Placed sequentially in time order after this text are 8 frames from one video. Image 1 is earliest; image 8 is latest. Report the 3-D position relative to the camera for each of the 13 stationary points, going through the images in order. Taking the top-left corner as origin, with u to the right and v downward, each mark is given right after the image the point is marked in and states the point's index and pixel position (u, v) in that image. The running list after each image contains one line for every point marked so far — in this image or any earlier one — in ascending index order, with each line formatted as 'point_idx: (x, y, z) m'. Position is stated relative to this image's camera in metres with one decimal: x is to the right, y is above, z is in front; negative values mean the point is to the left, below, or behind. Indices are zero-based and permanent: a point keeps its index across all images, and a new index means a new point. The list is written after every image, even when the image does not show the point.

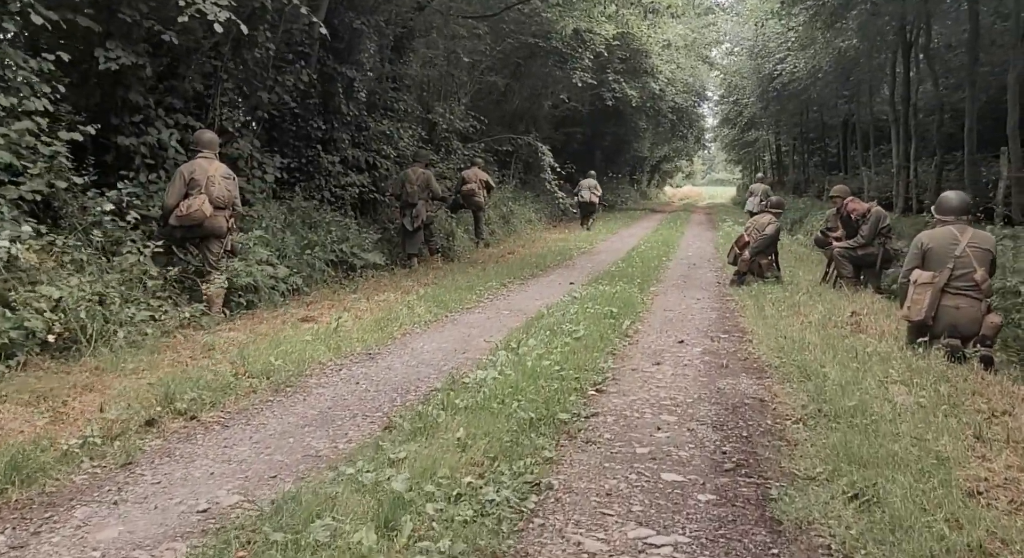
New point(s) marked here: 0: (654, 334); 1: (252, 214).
0: (+1.5, -0.6, +8.8) m
1: (-3.7, +0.9, +12.2) m
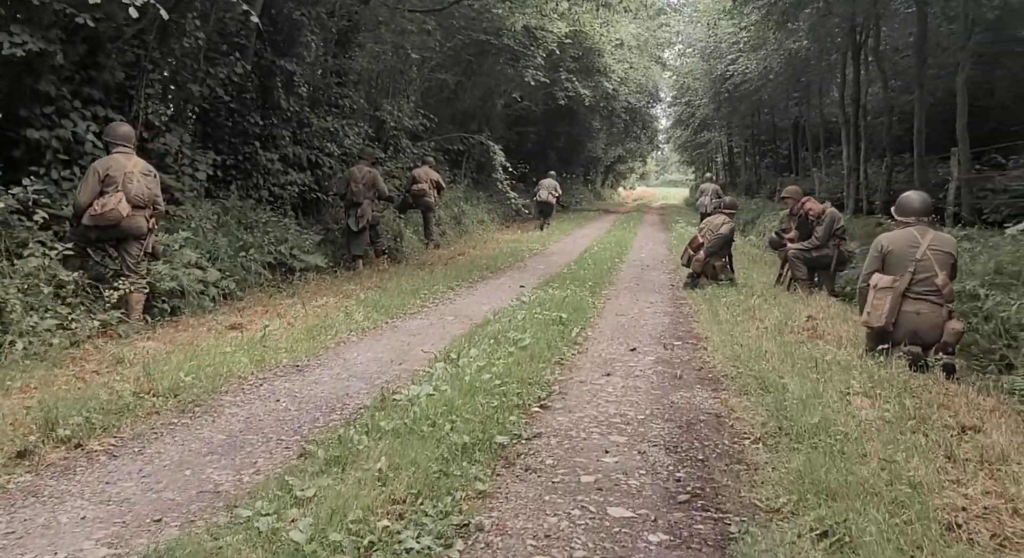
0: (+0.9, -0.6, +8.4) m
1: (-4.5, +0.9, +11.5) m
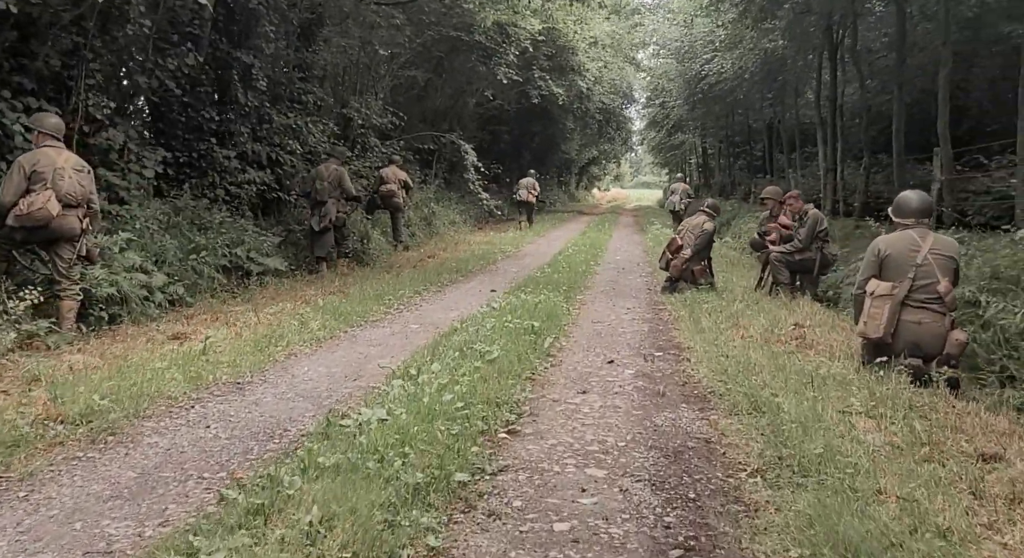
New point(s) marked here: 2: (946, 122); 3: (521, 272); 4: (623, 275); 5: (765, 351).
0: (+0.6, -0.7, +7.7) m
1: (-4.9, +0.8, +10.7) m
2: (+8.6, +3.1, +16.8) m
3: (+0.2, +0.1, +16.9) m
4: (+2.0, +0.1, +15.9) m
5: (+2.3, -0.6, +7.7) m
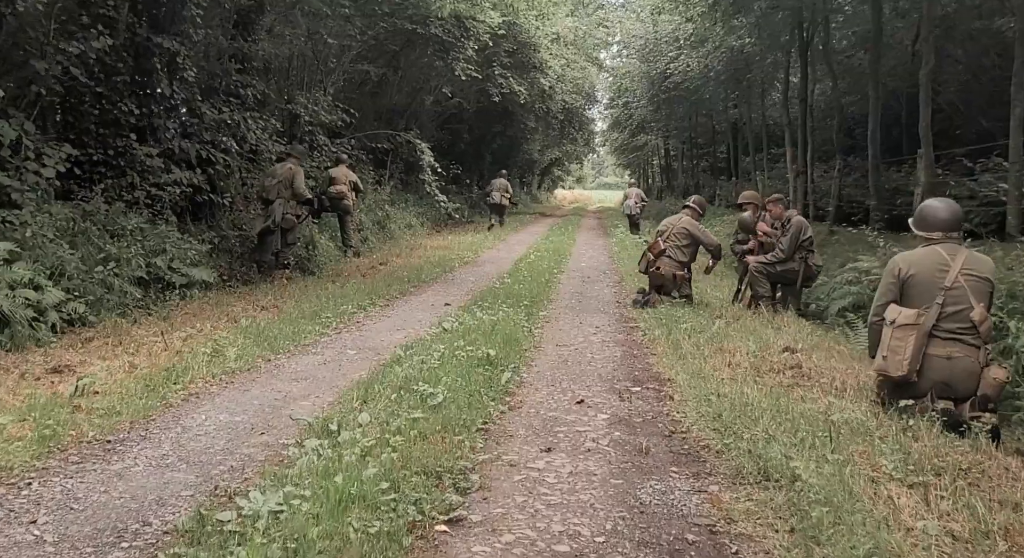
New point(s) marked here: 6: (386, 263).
0: (+0.2, -0.9, +6.5) m
1: (-5.4, +0.6, +9.2) m
2: (+7.8, +2.9, +15.9) m
3: (-0.6, 0.0, +15.6) m
4: (+1.3, -0.1, +14.7) m
5: (+1.9, -0.8, +6.6) m
6: (-2.8, +0.4, +18.8) m
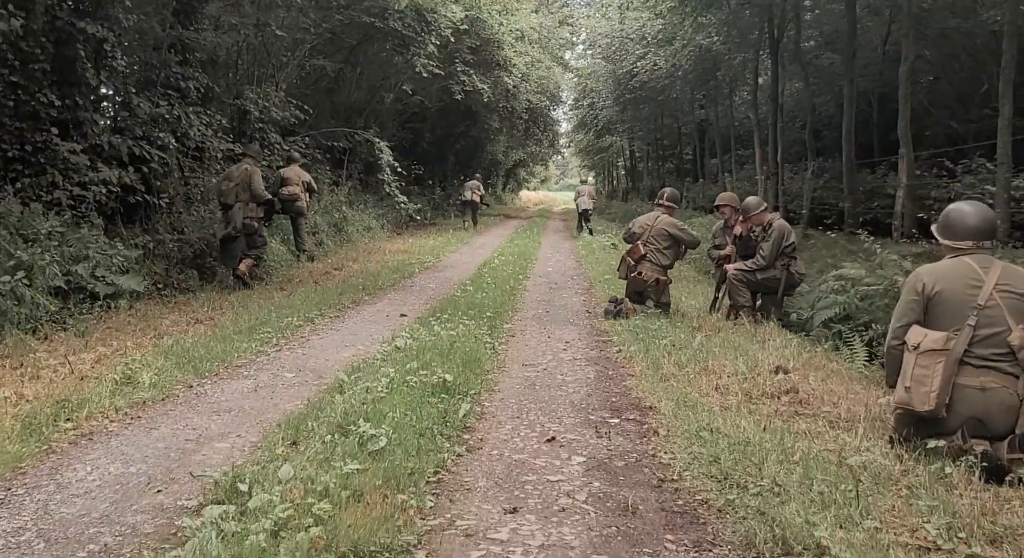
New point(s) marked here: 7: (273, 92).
0: (0.0, -1.0, +5.6) m
1: (-5.7, +0.5, +8.1) m
2: (+7.1, +2.8, +15.3) m
3: (-1.2, -0.2, +14.6) m
4: (+0.7, -0.2, +13.8) m
5: (+1.6, -0.9, +5.7) m
6: (-3.5, +0.2, +17.7) m
7: (-5.5, +4.3, +19.7) m
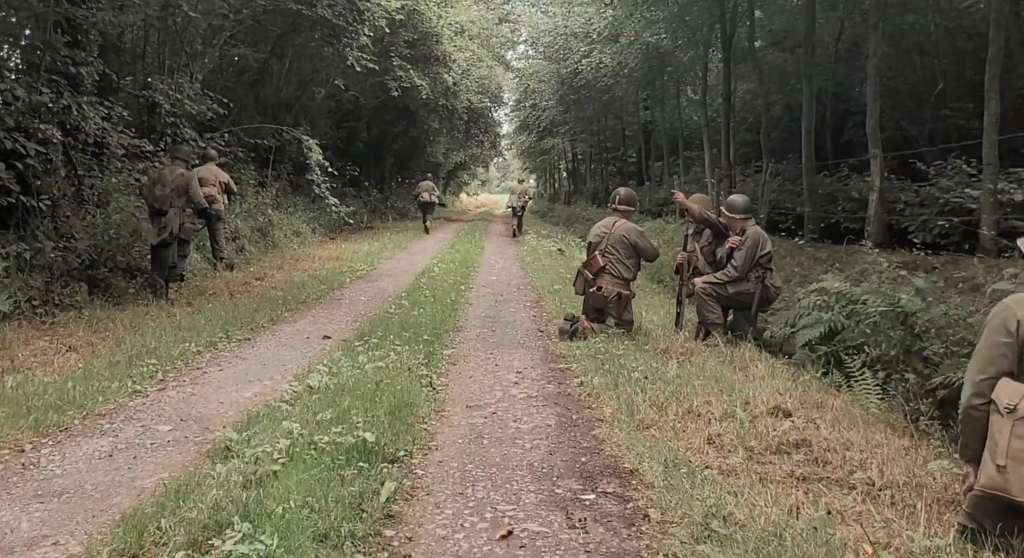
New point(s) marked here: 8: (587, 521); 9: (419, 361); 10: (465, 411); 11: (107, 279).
0: (-0.3, -1.1, +4.1) m
1: (-6.2, +0.3, +6.2) m
2: (+6.1, +2.7, +14.3) m
3: (-2.2, -0.4, +13.1) m
4: (-0.2, -0.4, +12.3) m
5: (+1.3, -1.1, +4.3) m
6: (-4.7, 0.0, +16.0) m
7: (-6.8, +4.1, +17.9) m
8: (+0.4, -1.1, +4.1) m
9: (-0.8, -0.7, +7.7) m
10: (-0.4, -0.9, +6.3) m
11: (-5.7, 0.0, +12.1) m
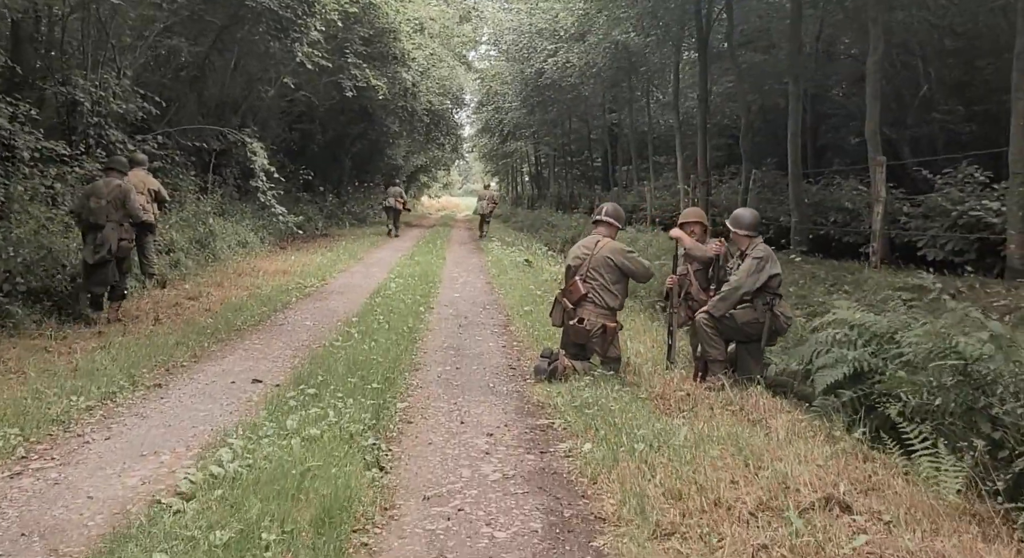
0: (-0.4, -1.4, +2.5) m
1: (-6.3, 0.0, +4.4) m
2: (+5.6, +2.4, +13.1) m
3: (-2.6, -0.7, +11.4) m
4: (-0.6, -0.7, +10.8) m
5: (+1.3, -1.3, +2.9) m
6: (-5.2, -0.3, +14.2) m
7: (-7.5, +3.8, +16.0) m
8: (+0.3, -1.4, +2.6) m
9: (-1.0, -1.0, +6.1) m
10: (-0.5, -1.2, +4.7) m
11: (-6.2, -0.3, +10.3) m
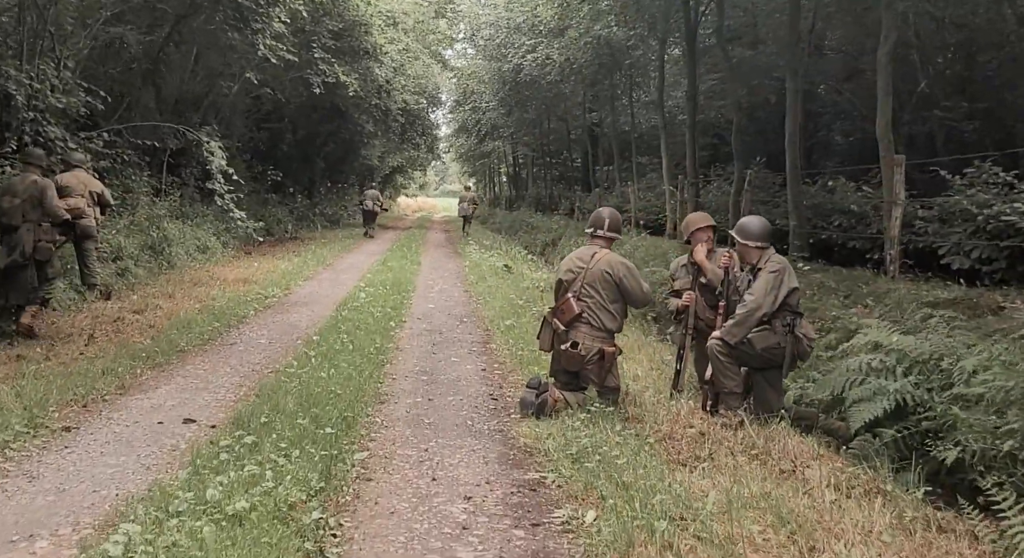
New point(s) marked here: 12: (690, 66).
0: (-0.4, -1.5, +1.3) m
1: (-6.4, -0.1, +3.0) m
2: (+5.3, +2.2, +12.0) m
3: (-2.9, -0.8, +10.1) m
4: (-0.8, -0.9, +9.5) m
5: (+1.3, -1.5, +1.7) m
6: (-5.6, -0.5, +12.8) m
7: (-7.9, +3.6, +14.6) m
8: (+0.3, -1.6, +1.3) m
9: (-1.1, -1.2, +4.8) m
10: (-0.6, -1.4, +3.5) m
11: (-6.4, -0.5, +8.9) m
12: (+4.2, +4.9, +19.5) m
